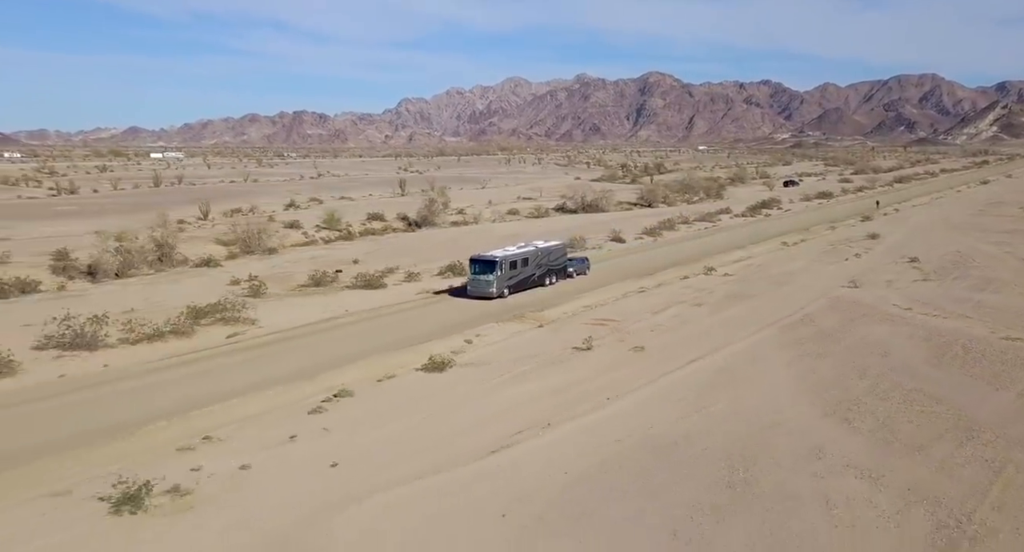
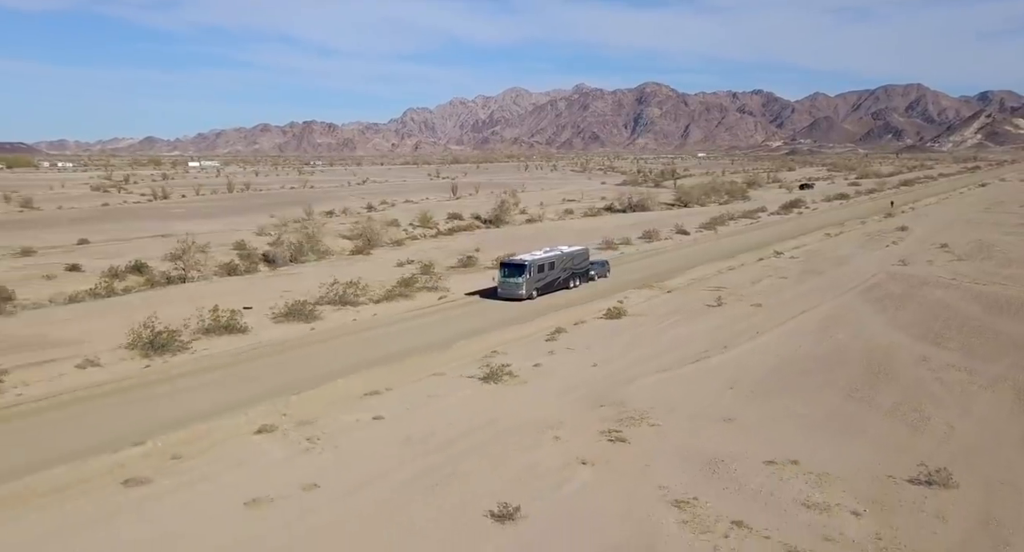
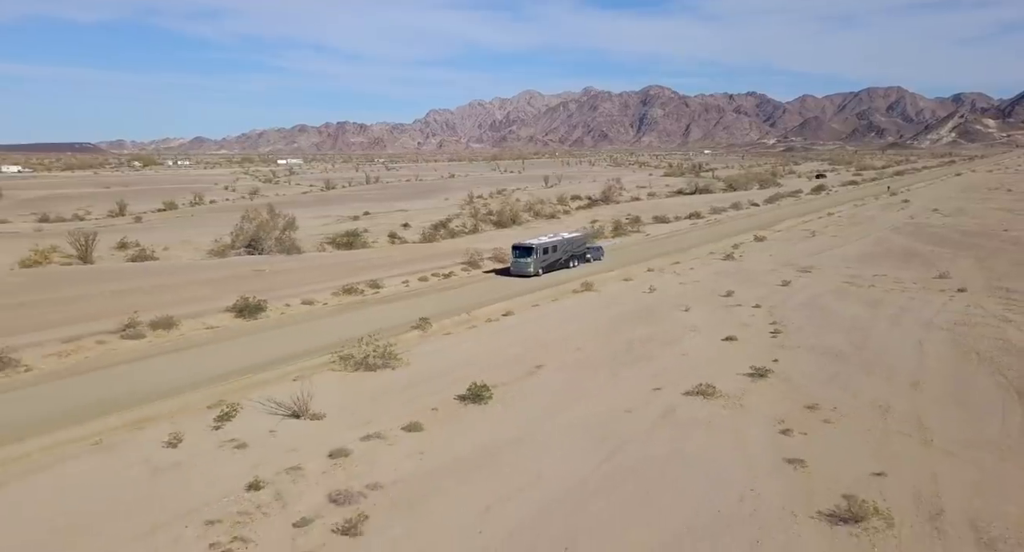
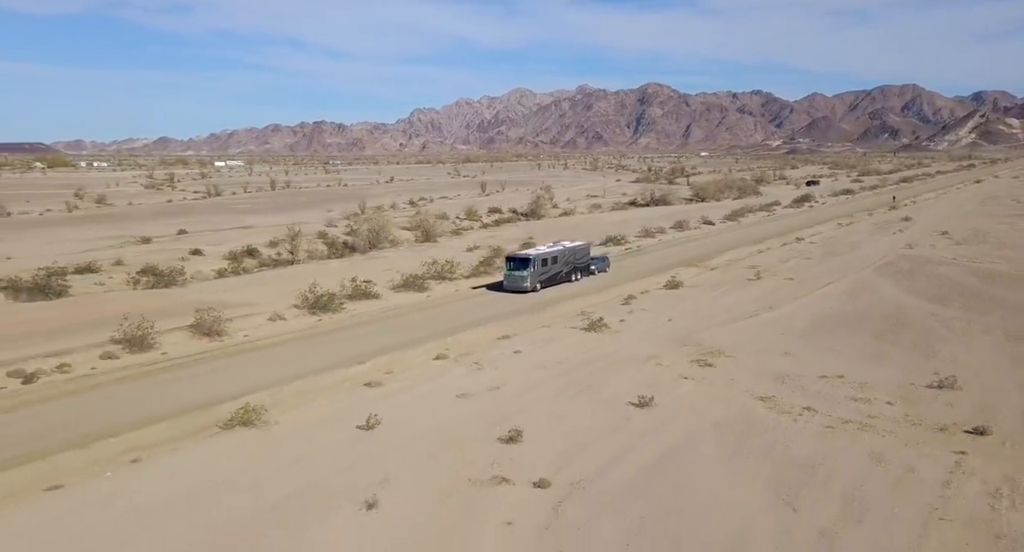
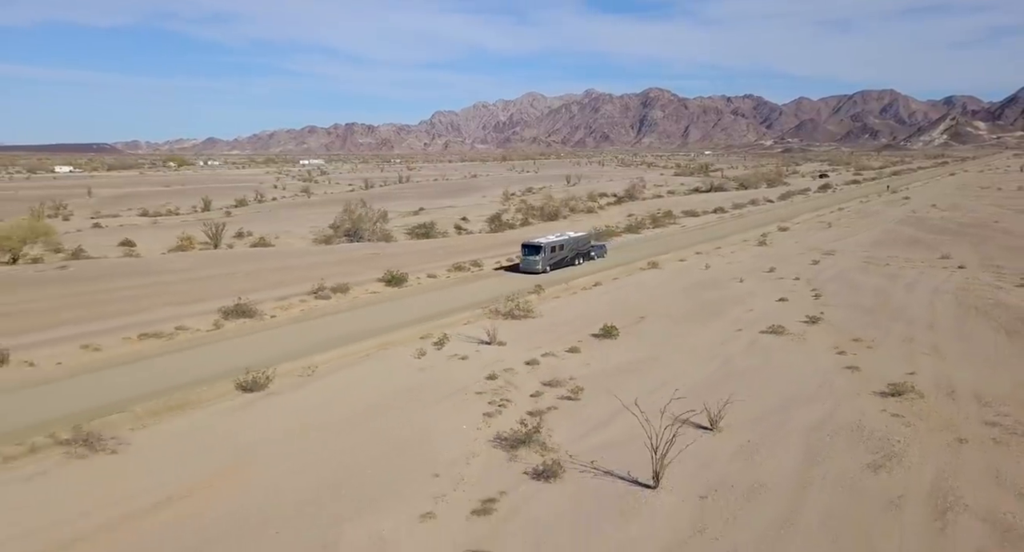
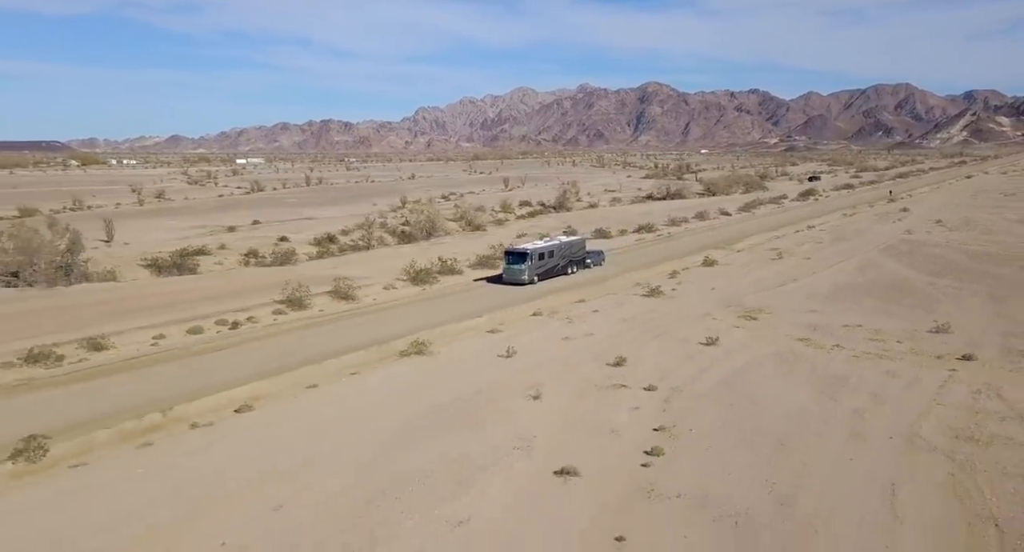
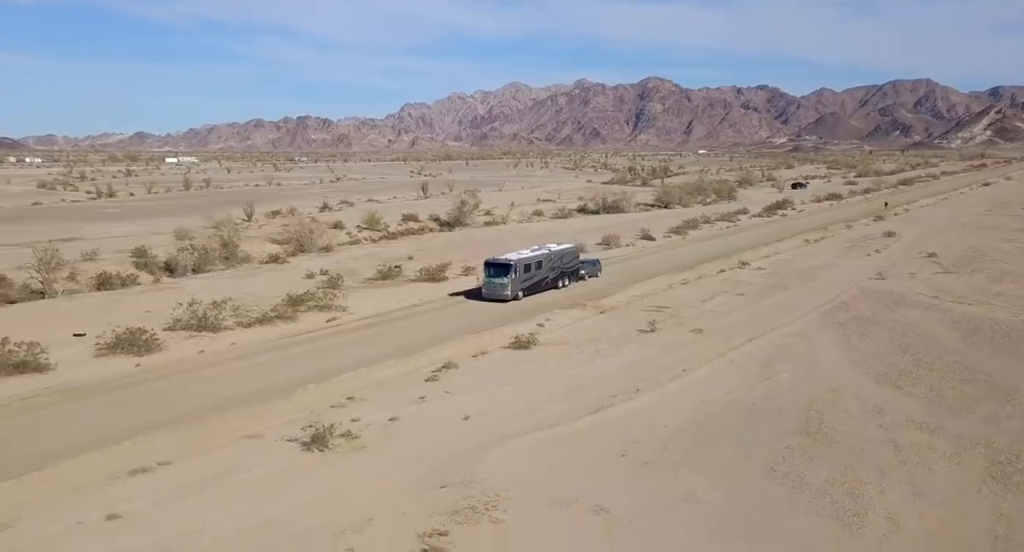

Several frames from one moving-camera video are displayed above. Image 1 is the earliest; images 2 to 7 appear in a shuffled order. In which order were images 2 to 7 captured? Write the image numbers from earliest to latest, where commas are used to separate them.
7, 2, 4, 6, 3, 5
